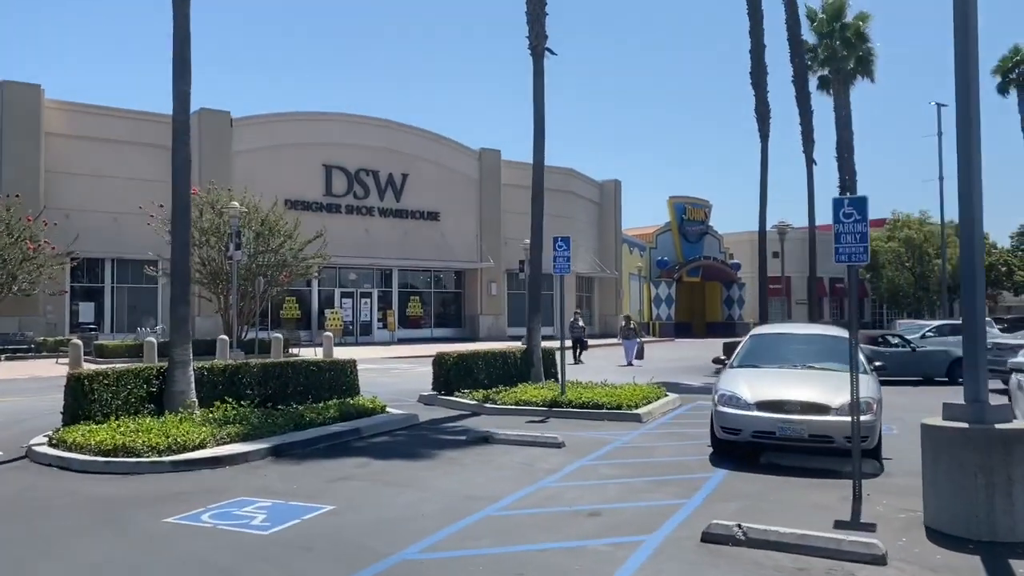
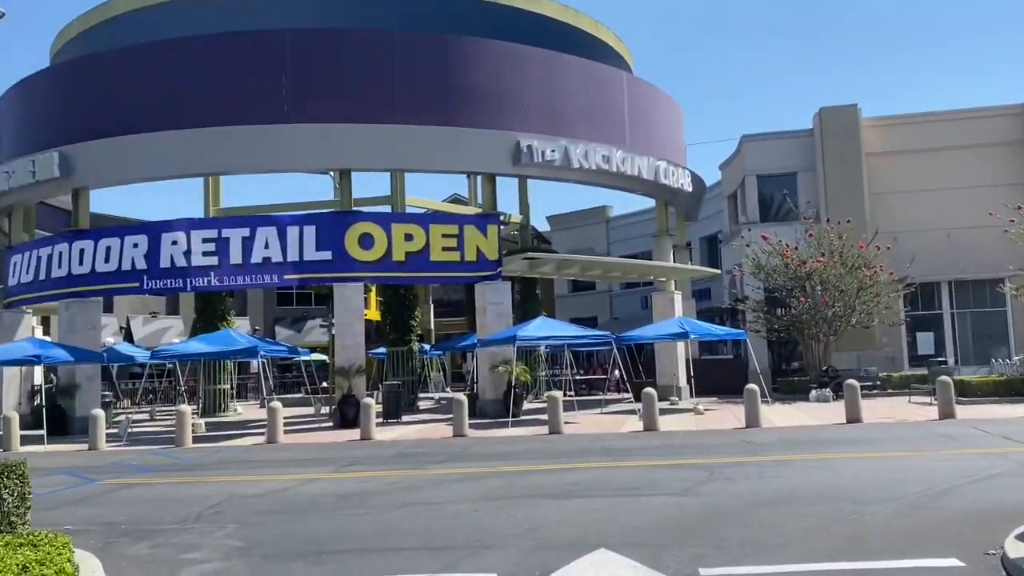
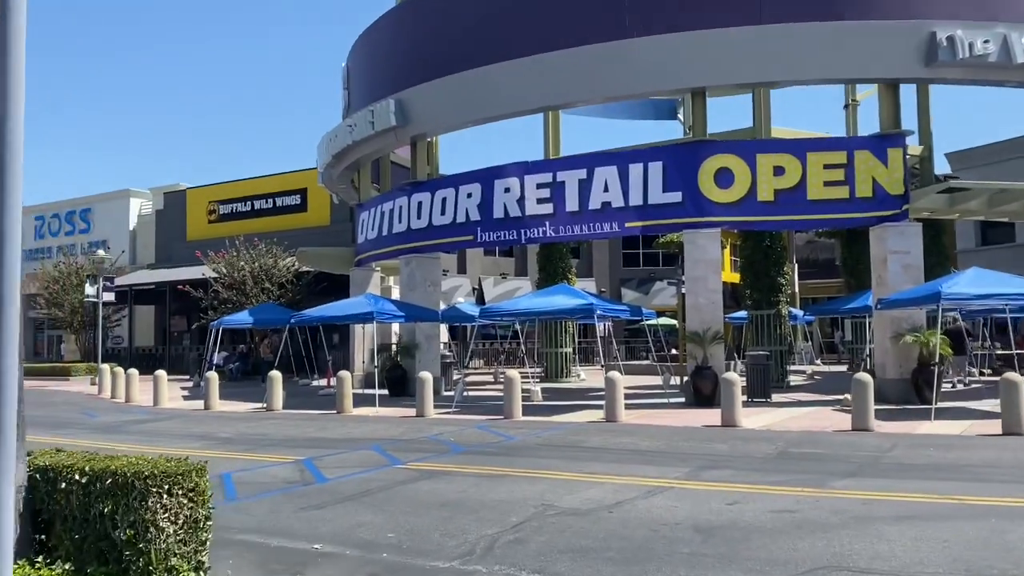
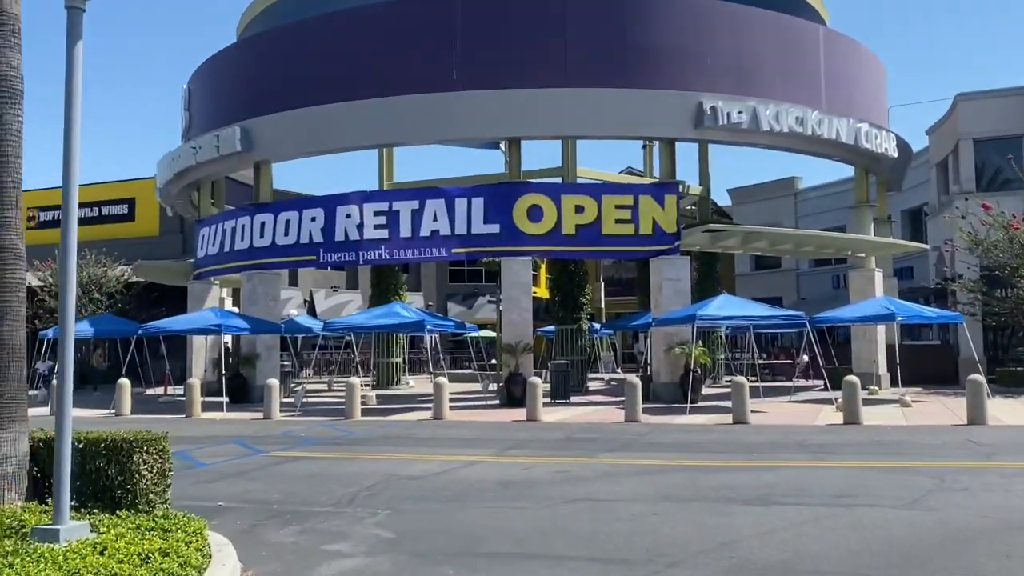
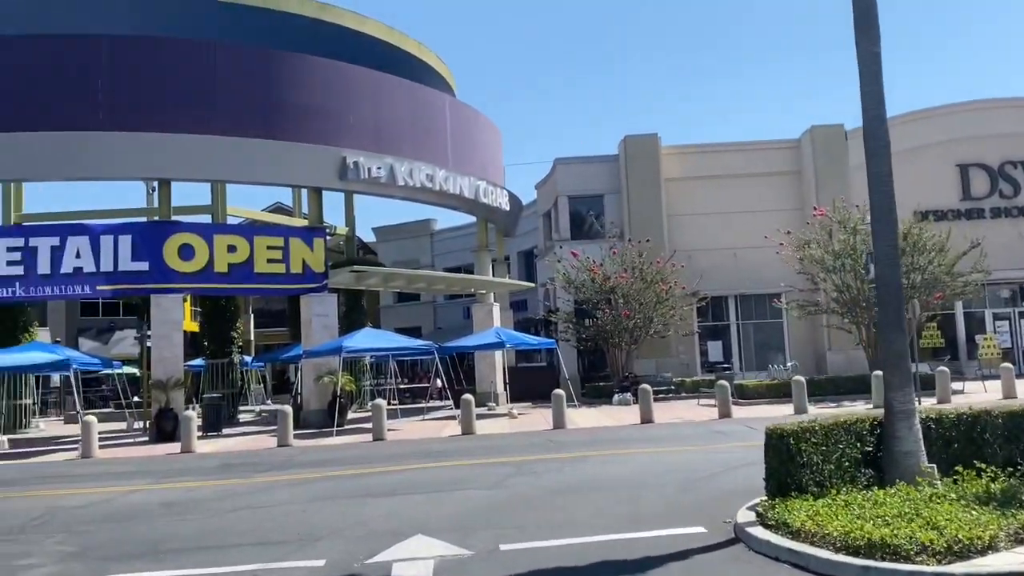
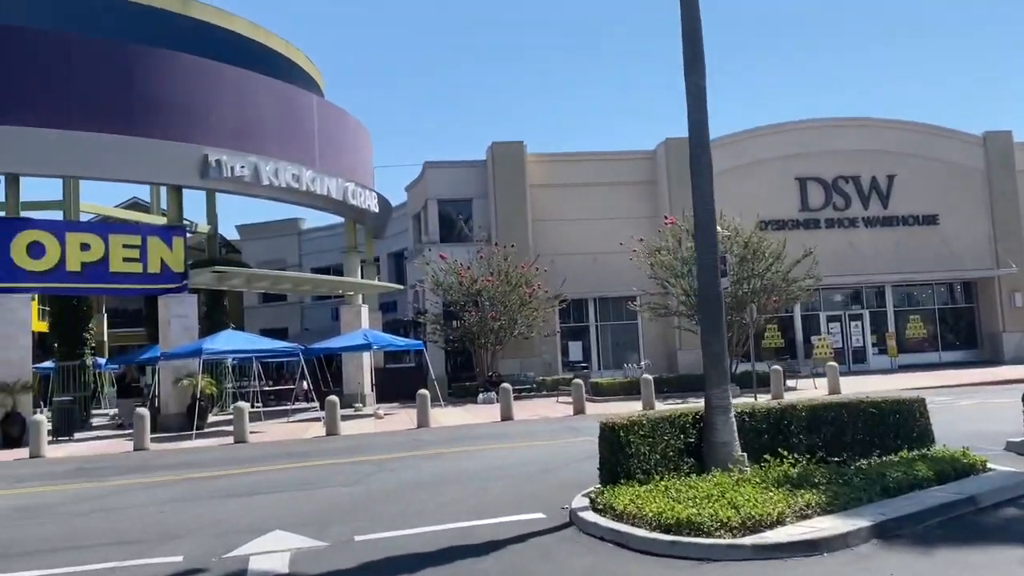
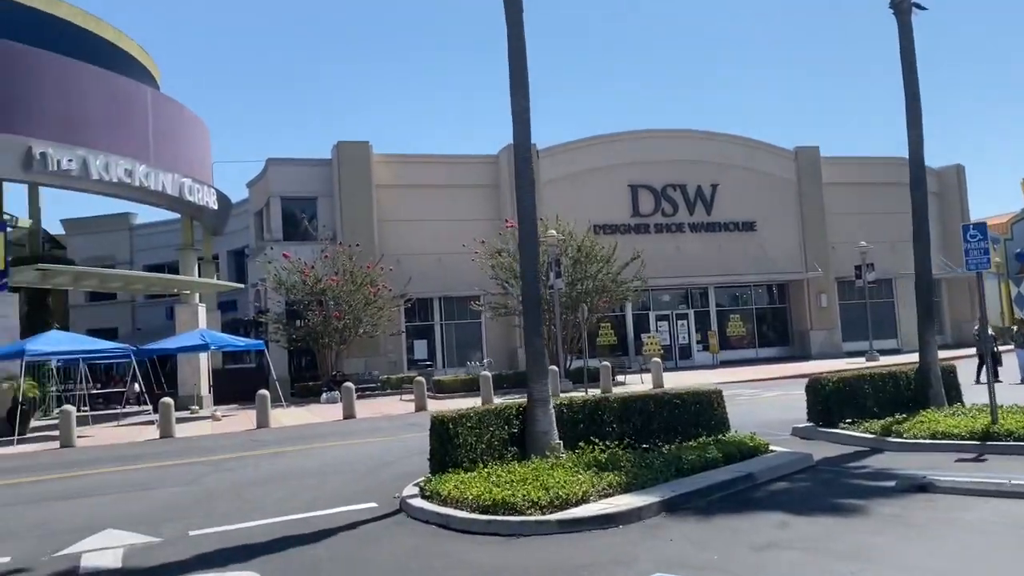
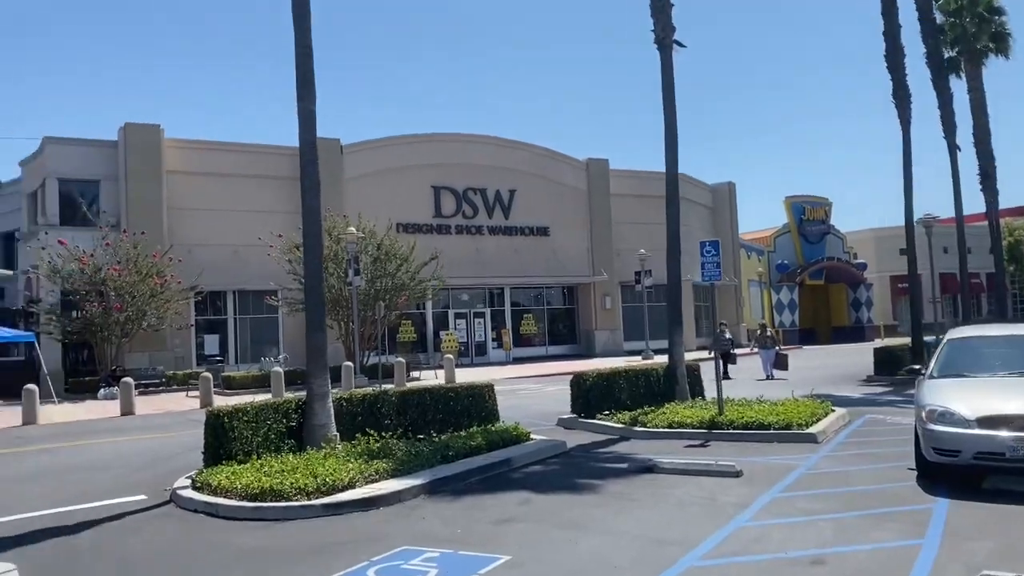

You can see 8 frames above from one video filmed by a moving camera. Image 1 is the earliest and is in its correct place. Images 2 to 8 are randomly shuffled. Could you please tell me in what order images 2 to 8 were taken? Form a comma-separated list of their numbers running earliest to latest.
8, 7, 6, 5, 2, 4, 3
